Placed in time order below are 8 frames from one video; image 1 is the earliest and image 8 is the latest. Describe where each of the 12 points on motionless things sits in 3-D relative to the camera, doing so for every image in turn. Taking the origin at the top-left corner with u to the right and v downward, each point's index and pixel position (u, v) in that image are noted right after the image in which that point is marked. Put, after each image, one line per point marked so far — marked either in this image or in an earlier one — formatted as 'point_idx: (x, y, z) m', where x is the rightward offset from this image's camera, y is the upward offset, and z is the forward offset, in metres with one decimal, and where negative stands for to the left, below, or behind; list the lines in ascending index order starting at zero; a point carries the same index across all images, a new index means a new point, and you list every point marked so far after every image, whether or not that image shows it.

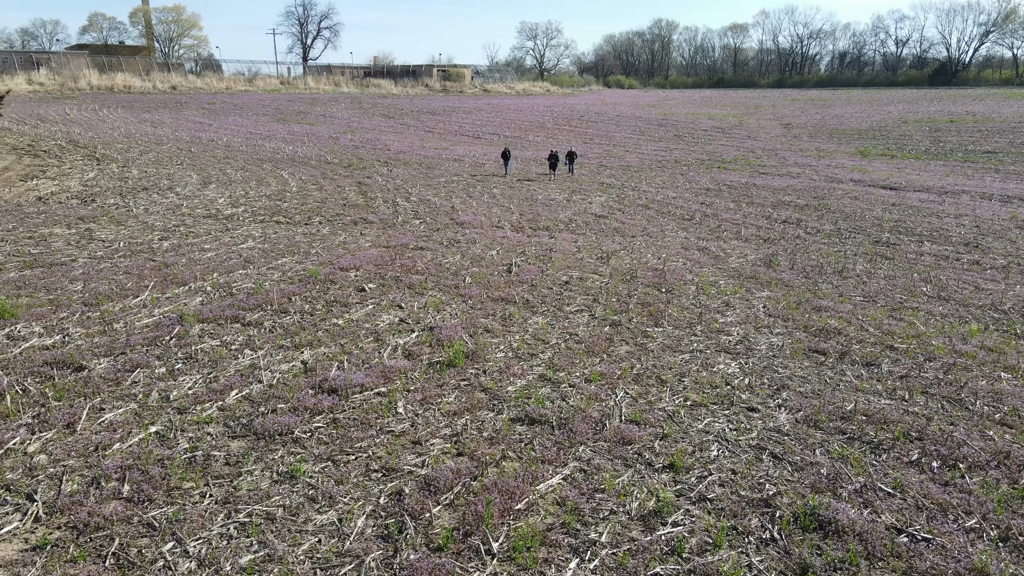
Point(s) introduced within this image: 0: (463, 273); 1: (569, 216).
0: (-0.6, +0.2, +8.4) m
1: (+1.1, +1.4, +14.1) m
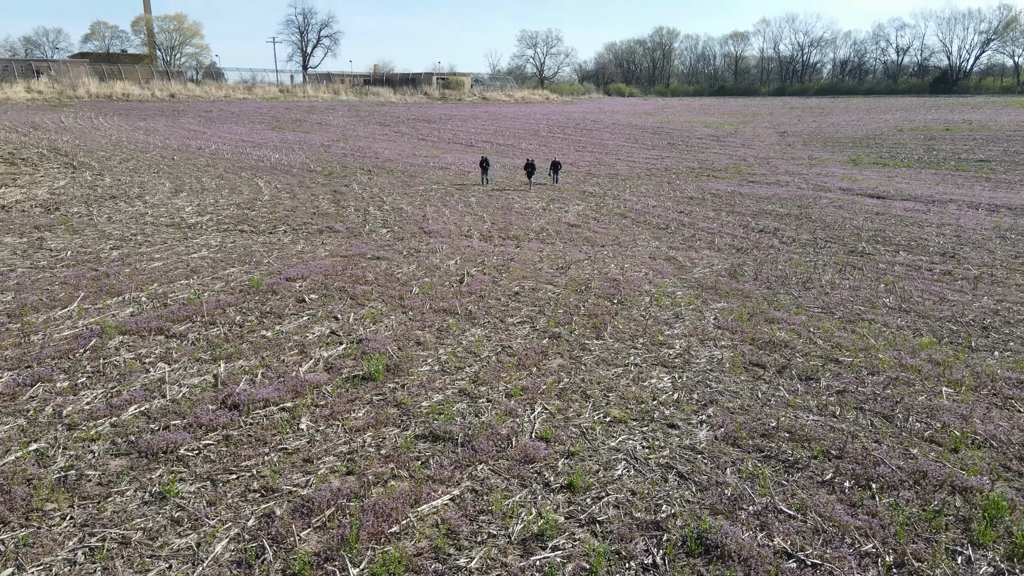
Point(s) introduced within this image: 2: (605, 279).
0: (-1.1, 0.0, +8.3) m
1: (+0.6, +1.2, +14.0) m
2: (+1.2, +0.1, +9.4) m
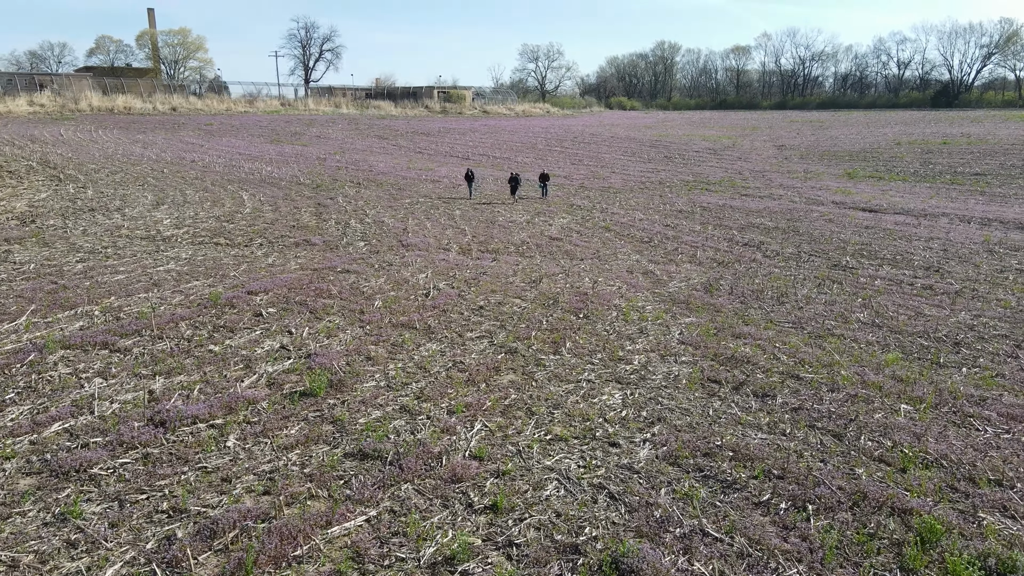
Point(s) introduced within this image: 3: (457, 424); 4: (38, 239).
0: (-1.5, -0.1, +8.2) m
1: (+0.2, +0.9, +13.9) m
2: (+0.8, -0.1, +9.3) m
3: (-0.4, -0.9, +5.0) m
4: (-6.6, +0.7, +10.3) m
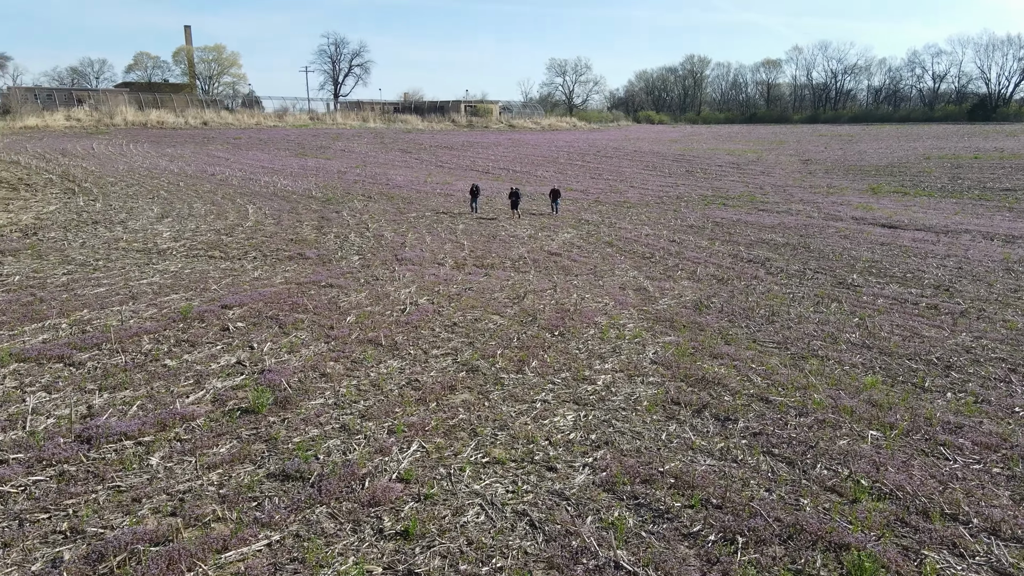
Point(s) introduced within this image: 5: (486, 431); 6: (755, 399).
0: (-1.8, -0.3, +8.2) m
1: (+0.2, +0.7, +13.8) m
2: (+0.6, -0.3, +9.2) m
3: (-0.8, -1.0, +4.9) m
4: (-6.8, +0.5, +10.5) m
5: (-0.2, -1.0, +5.2) m
6: (+2.1, -1.0, +6.4) m
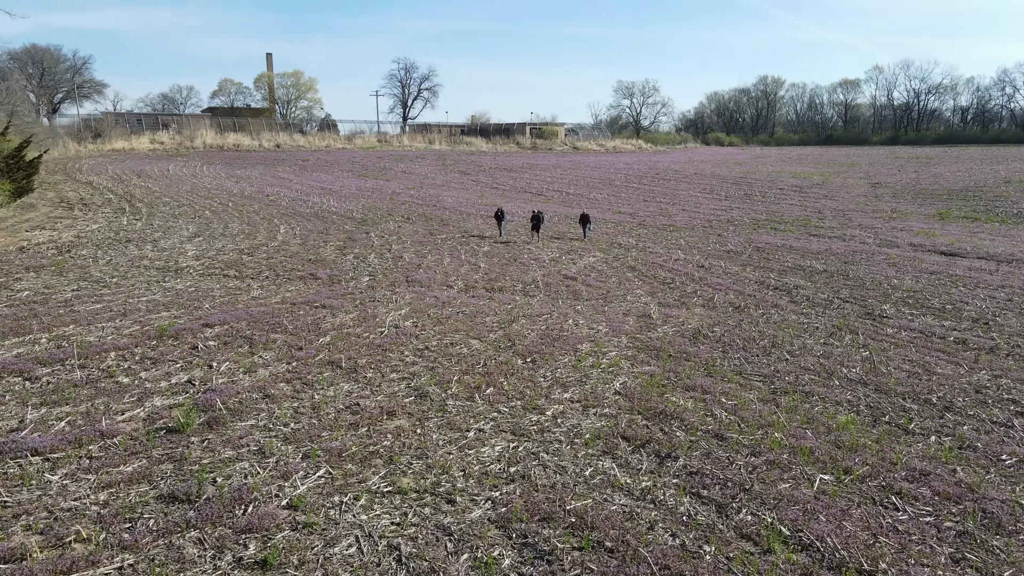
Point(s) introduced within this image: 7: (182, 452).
0: (-2.1, -0.5, +8.3) m
1: (+0.5, +0.2, +13.7) m
2: (+0.4, -0.6, +9.0) m
3: (-1.4, -1.2, +4.8) m
4: (-6.8, +0.3, +11.0) m
5: (-0.8, -1.2, +5.1) m
6: (+1.6, -1.2, +6.1) m
7: (-2.2, -1.1, +5.0) m
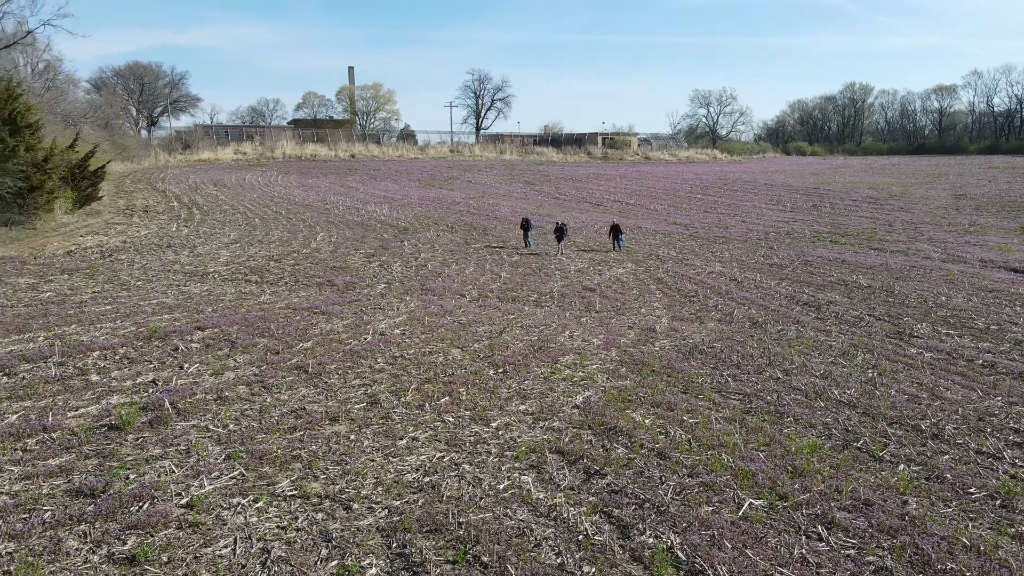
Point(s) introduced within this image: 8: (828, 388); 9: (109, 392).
0: (-2.3, -0.6, +8.5) m
1: (+0.8, 0.0, +13.6) m
2: (+0.2, -0.7, +9.0) m
3: (-2.0, -1.2, +5.0) m
4: (-6.7, +0.3, +11.7) m
5: (-1.3, -1.2, +5.2) m
6: (+1.1, -1.3, +5.9) m
7: (-2.8, -1.1, +5.2) m
8: (+3.5, -1.1, +8.1) m
9: (-3.4, -0.9, +6.3) m
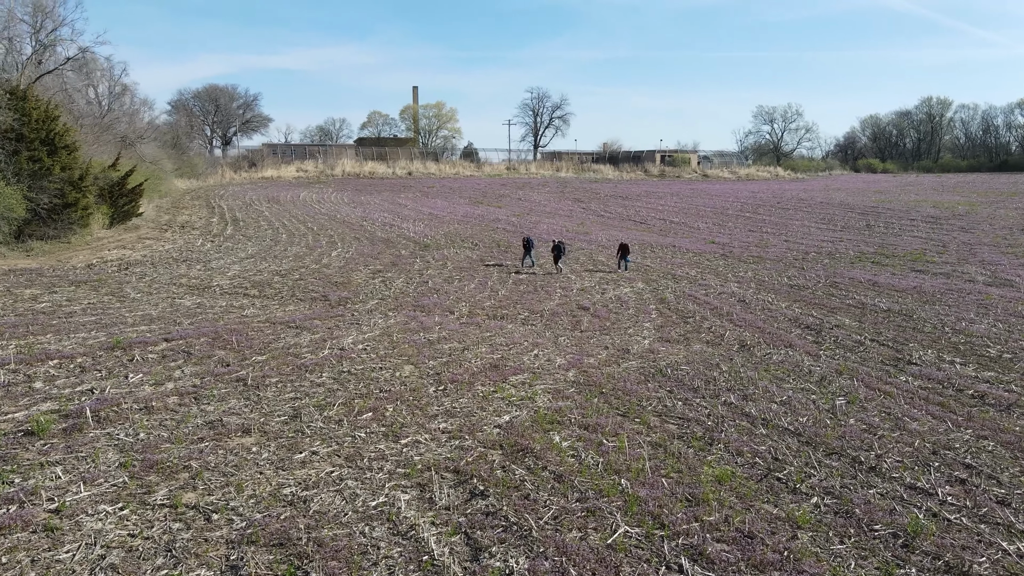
0: (-2.9, -0.8, +8.7) m
1: (+0.7, -0.3, +13.6) m
2: (-0.3, -0.9, +8.9) m
3: (-2.9, -1.3, +5.2) m
4: (-7.0, +0.1, +12.4) m
5: (-2.2, -1.4, +5.4) m
6: (+0.3, -1.5, +5.8) m
7: (-3.7, -1.2, +5.5) m
8: (+2.9, -1.3, +7.8) m
9: (-4.2, -1.0, +6.6) m
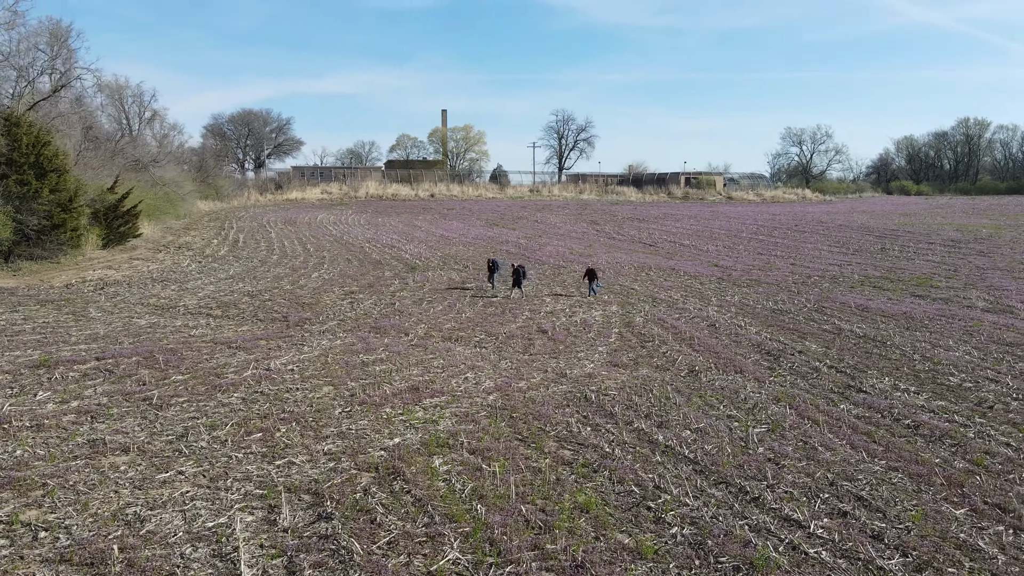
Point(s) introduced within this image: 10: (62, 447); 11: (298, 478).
0: (-3.8, -1.0, +8.8) m
1: (0.0, -0.7, +13.6) m
2: (-1.3, -1.2, +9.0) m
3: (-4.0, -1.5, +5.3) m
4: (-7.7, -0.3, +12.7) m
5: (-3.3, -1.5, +5.5) m
6: (-0.8, -1.7, +5.8) m
7: (-4.8, -1.4, +5.6) m
8: (+1.8, -1.6, +7.6) m
9: (-5.2, -1.2, +6.8) m
10: (-3.8, -1.4, +6.3) m
11: (-1.7, -1.6, +6.0) m
